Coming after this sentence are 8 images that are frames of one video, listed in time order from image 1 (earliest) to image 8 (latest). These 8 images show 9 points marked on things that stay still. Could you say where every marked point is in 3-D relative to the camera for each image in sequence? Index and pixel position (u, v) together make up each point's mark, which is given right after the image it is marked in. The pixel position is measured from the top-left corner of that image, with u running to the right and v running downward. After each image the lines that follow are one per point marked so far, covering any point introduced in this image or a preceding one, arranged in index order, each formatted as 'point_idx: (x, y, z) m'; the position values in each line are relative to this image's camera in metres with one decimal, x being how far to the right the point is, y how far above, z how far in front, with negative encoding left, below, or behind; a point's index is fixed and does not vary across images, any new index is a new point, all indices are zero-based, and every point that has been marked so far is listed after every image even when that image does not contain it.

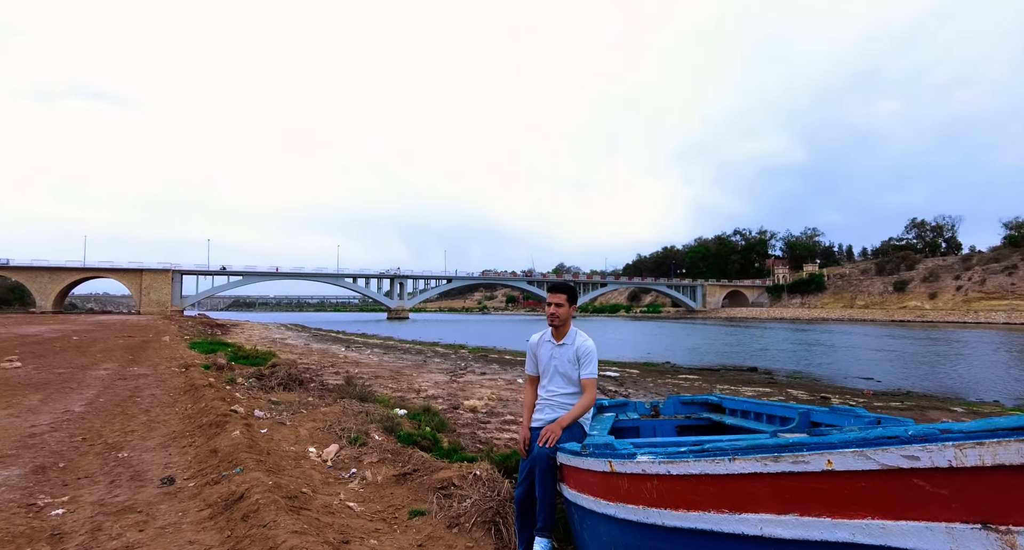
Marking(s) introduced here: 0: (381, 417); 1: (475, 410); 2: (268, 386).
0: (-1.7, -1.9, +7.6) m
1: (-0.8, -2.8, +11.5) m
2: (-4.8, -2.1, +10.8) m
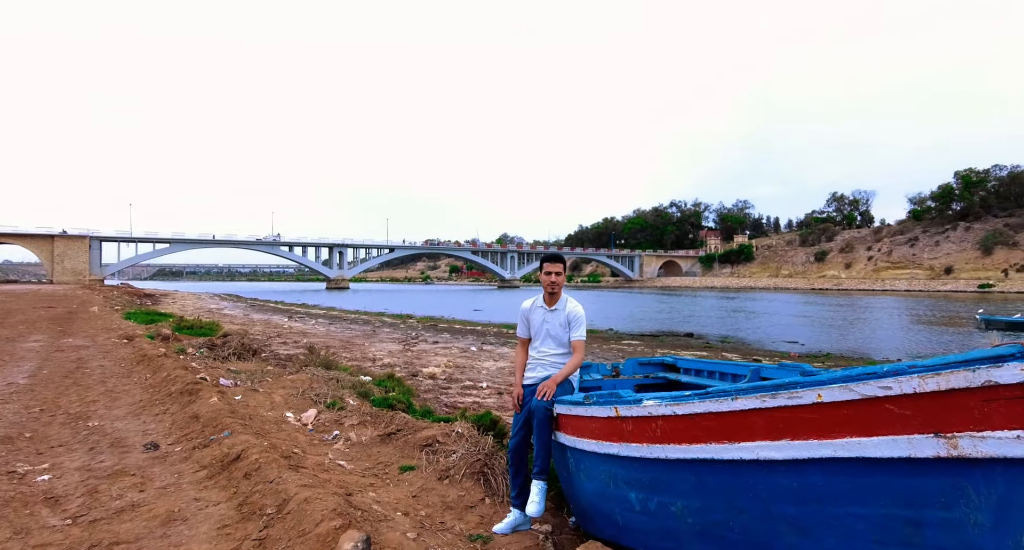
0: (-2.2, -1.5, +7.7) m
1: (-1.7, -2.1, +11.8) m
2: (-5.5, -1.5, +10.7) m
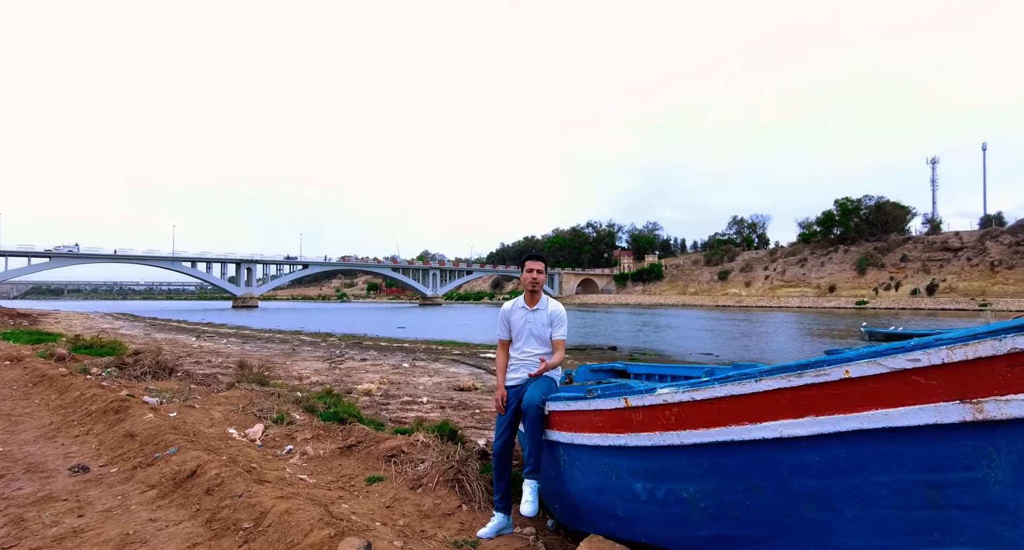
0: (-2.8, -1.6, +7.3) m
1: (-2.9, -2.4, +11.4) m
2: (-6.6, -1.7, +9.7) m
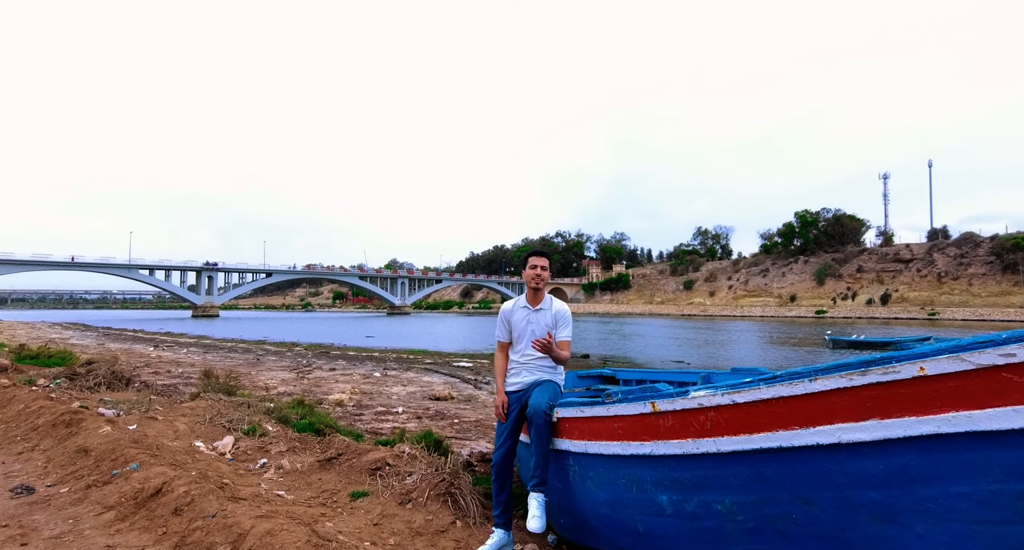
0: (-3.0, -1.6, +6.9) m
1: (-3.3, -2.5, +10.9) m
2: (-6.9, -1.8, +9.1) m
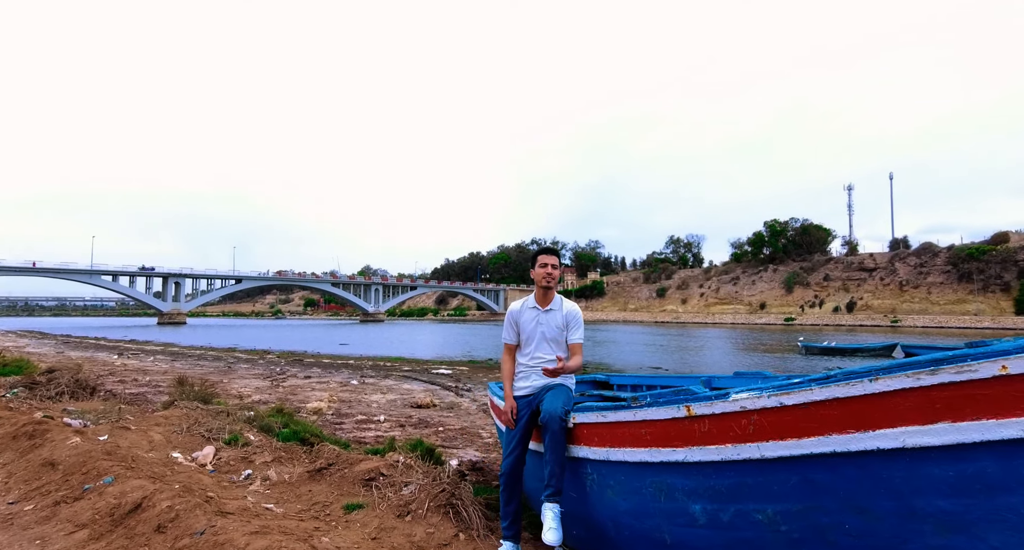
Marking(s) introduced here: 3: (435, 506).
0: (-3.1, -1.7, +6.6) m
1: (-3.6, -2.5, +10.6) m
2: (-7.1, -1.8, +8.6) m
3: (-0.5, -1.6, +3.9) m
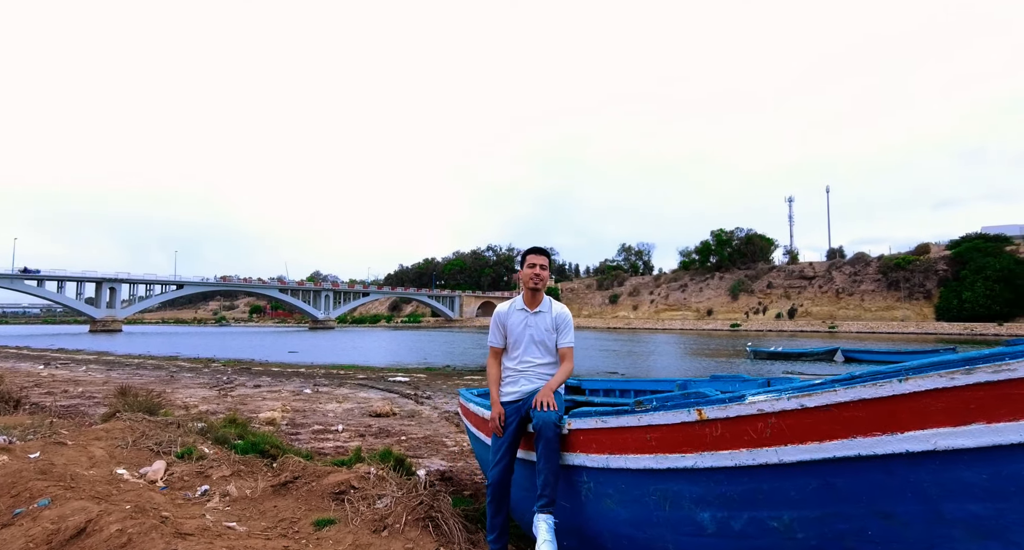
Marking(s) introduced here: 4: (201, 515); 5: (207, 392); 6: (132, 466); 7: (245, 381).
0: (-3.4, -1.7, +6.1) m
1: (-4.2, -2.6, +10.1) m
2: (-7.5, -1.8, +7.8) m
3: (-0.7, -1.6, +3.7) m
4: (-2.0, -1.5, +3.6) m
5: (-8.2, -3.1, +15.1) m
6: (-3.1, -1.5, +4.5) m
7: (-8.9, -3.5, +18.8) m
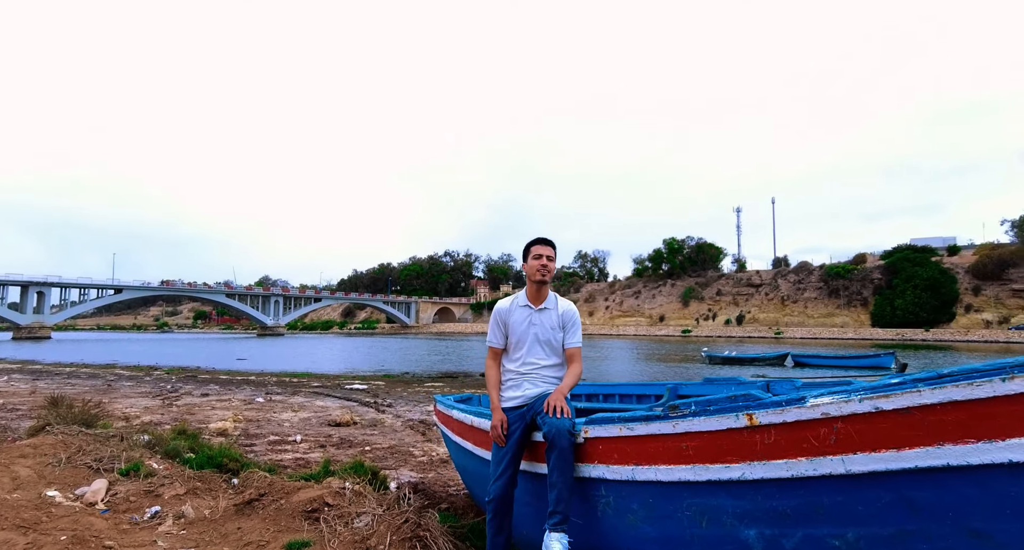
0: (-3.6, -1.7, +5.5) m
1: (-4.7, -2.6, +9.4) m
2: (-7.9, -1.8, +6.9) m
3: (-0.7, -1.6, +3.3) m
4: (-2.0, -1.5, +3.1) m
5: (-9.1, -3.2, +14.0) m
6: (-3.1, -1.5, +4.0) m
7: (-10.1, -3.6, +17.7) m
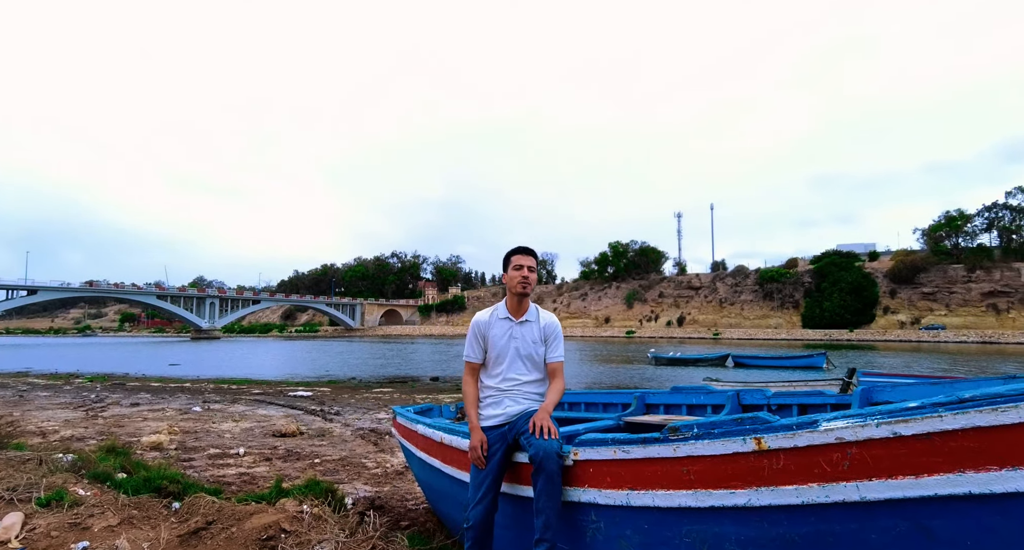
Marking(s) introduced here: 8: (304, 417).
0: (-3.9, -1.7, +5.0) m
1: (-5.4, -2.7, +8.7) m
2: (-8.3, -1.8, +5.9) m
3: (-0.8, -1.6, +3.1) m
4: (-2.1, -1.5, +2.8) m
5: (-10.2, -3.2, +13.0) m
6: (-3.3, -1.5, +3.5) m
7: (-11.6, -3.7, +16.5) m
8: (-4.9, -3.4, +13.5) m
